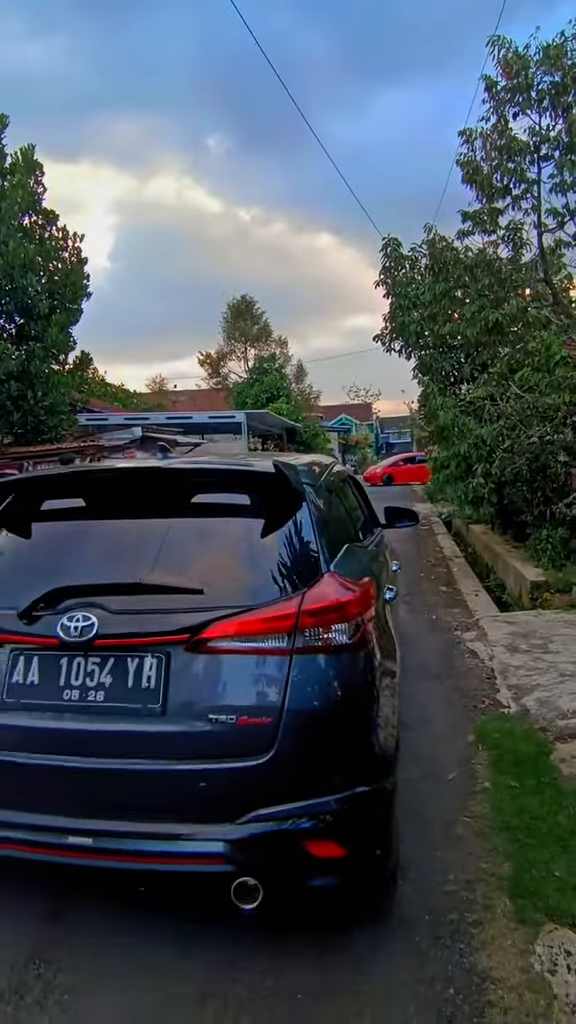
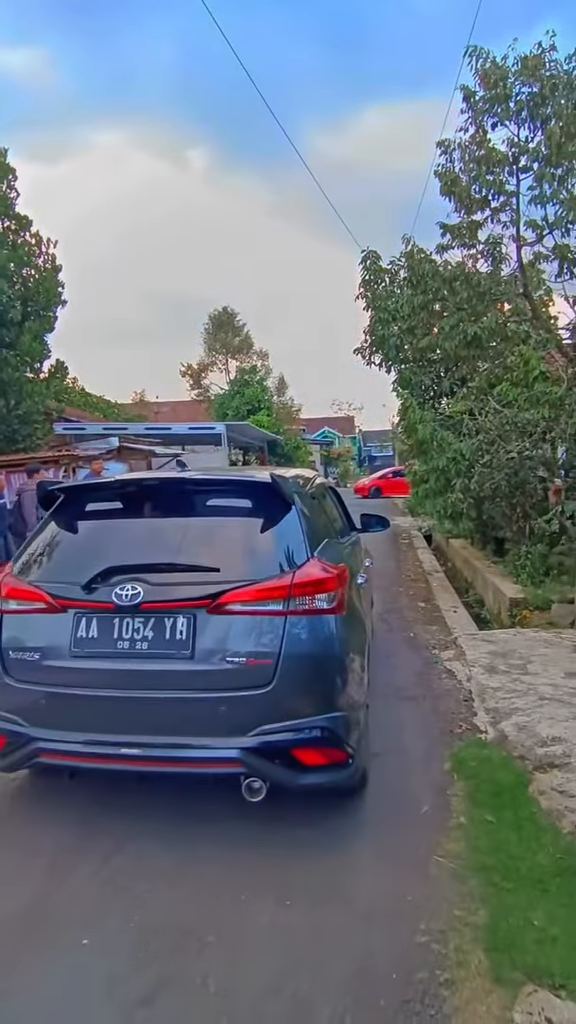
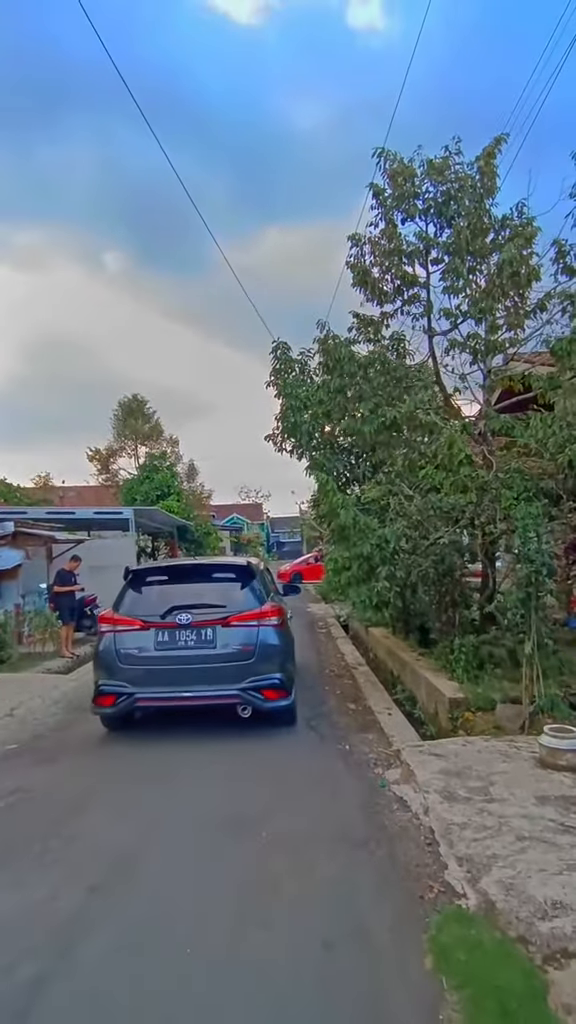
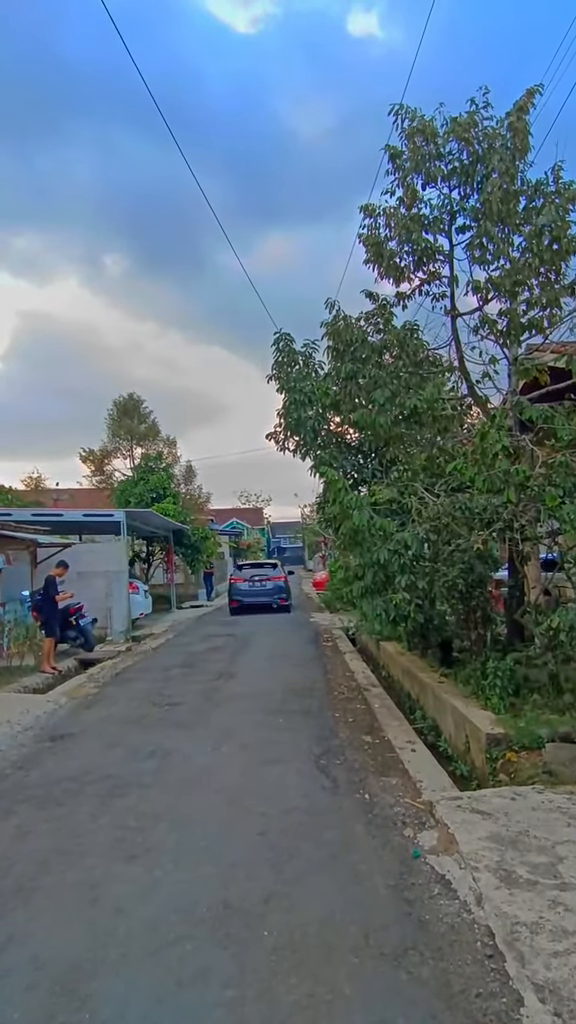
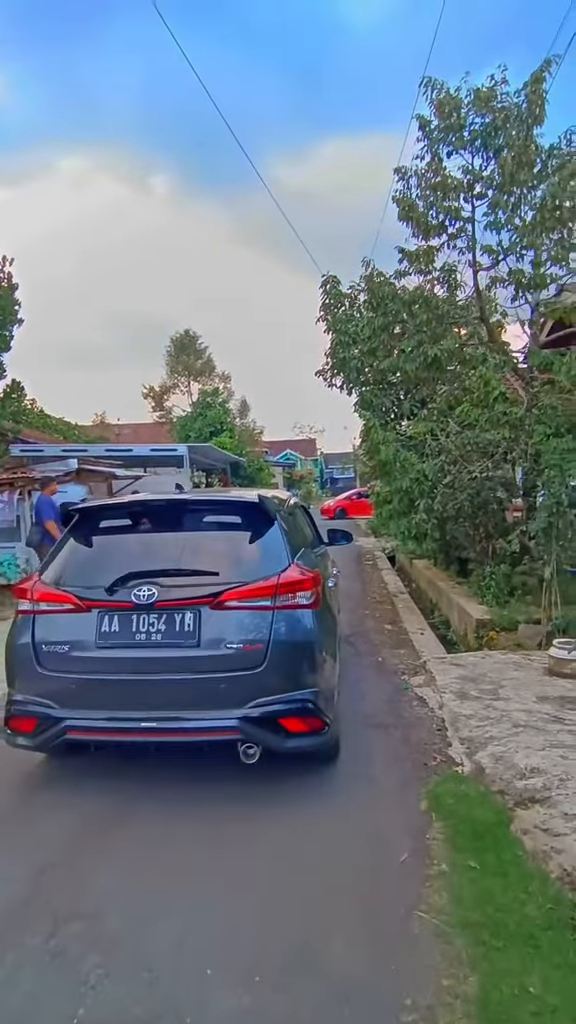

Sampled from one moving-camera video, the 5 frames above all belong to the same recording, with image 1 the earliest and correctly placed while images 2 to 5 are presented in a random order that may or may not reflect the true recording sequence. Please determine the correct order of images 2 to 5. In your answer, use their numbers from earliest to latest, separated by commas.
2, 5, 3, 4
